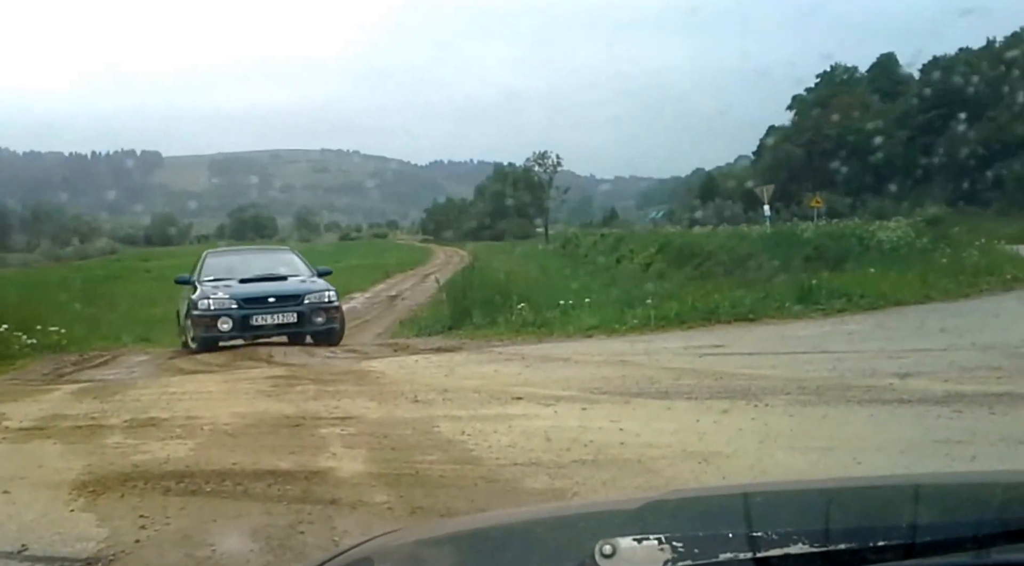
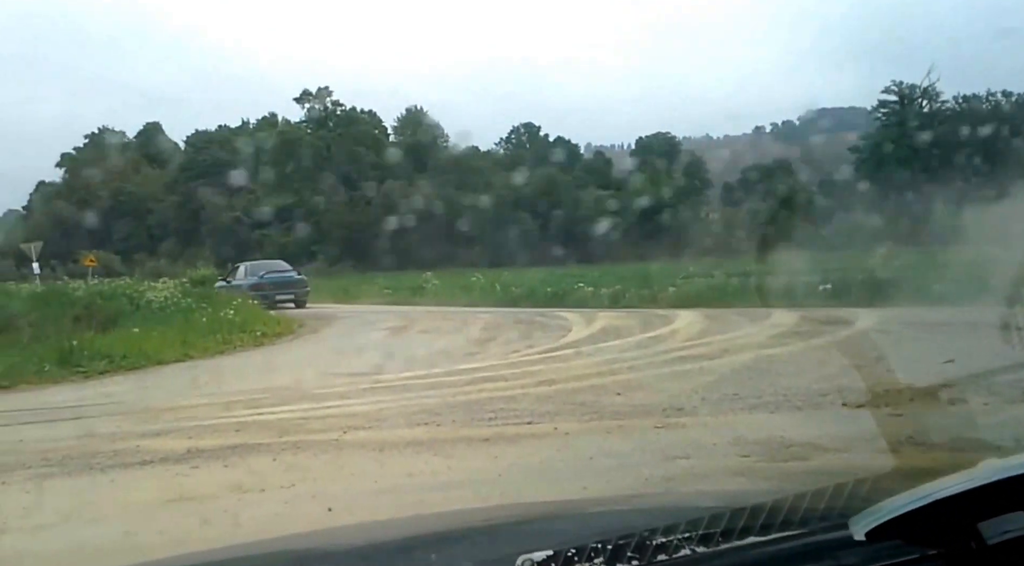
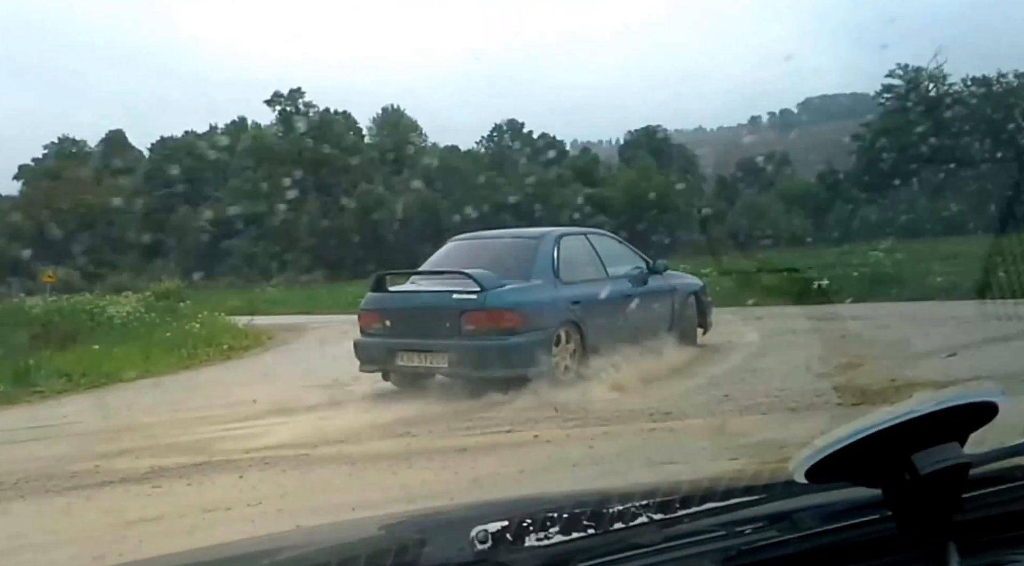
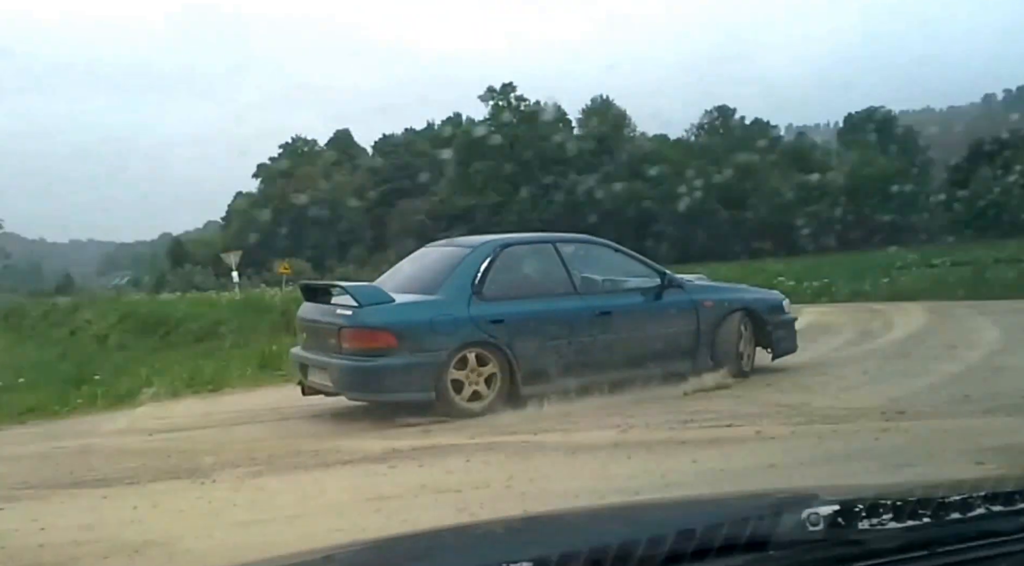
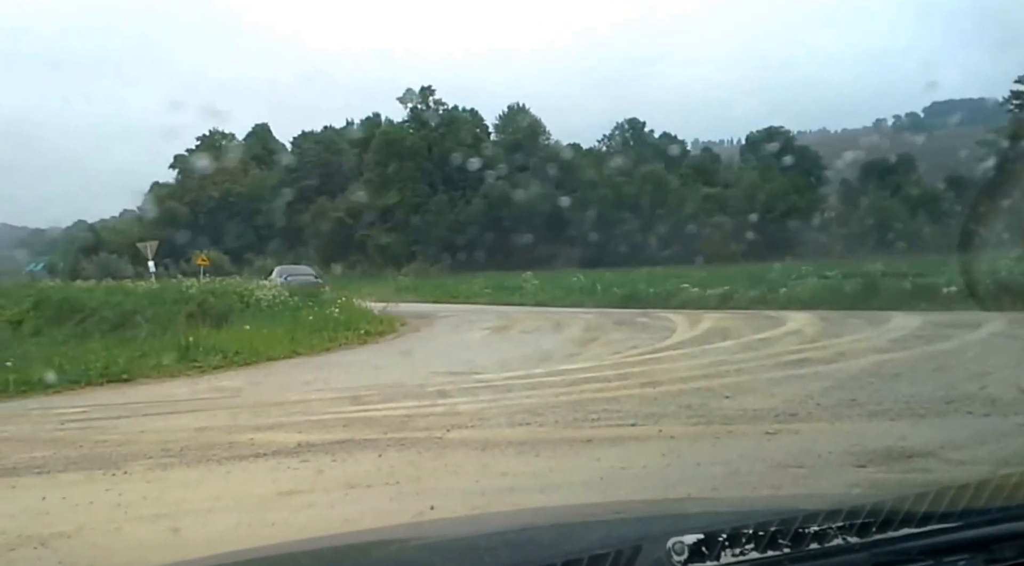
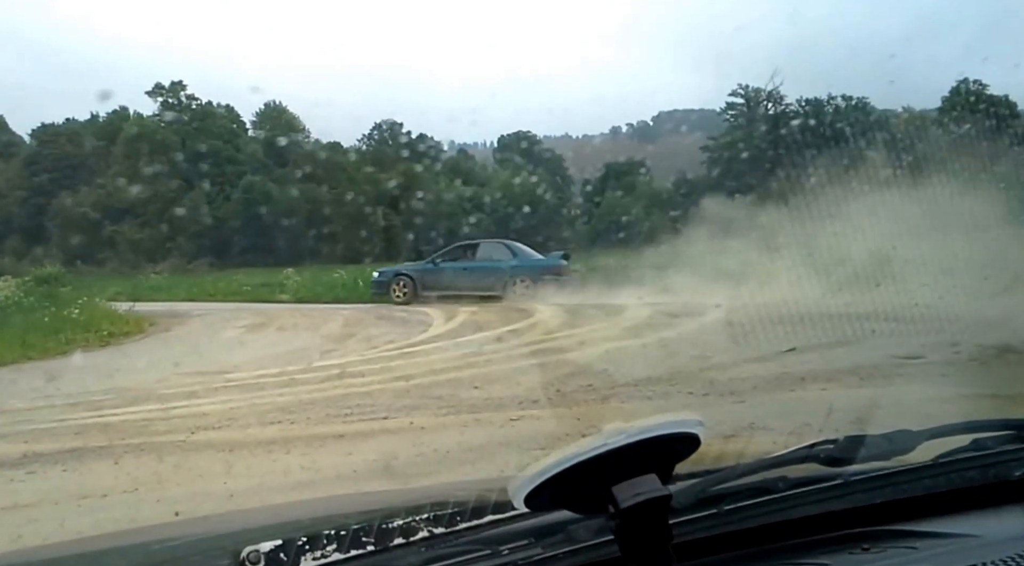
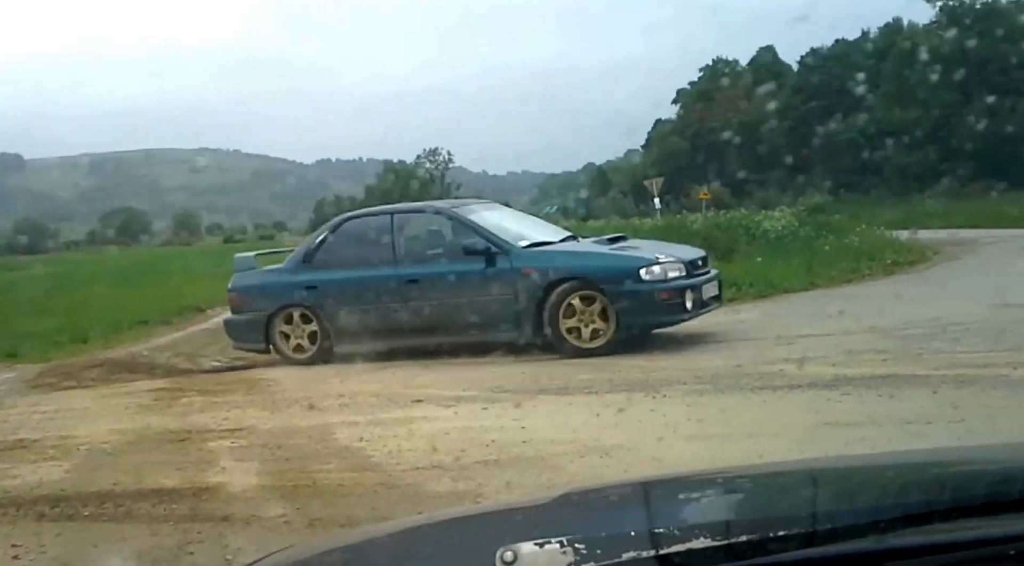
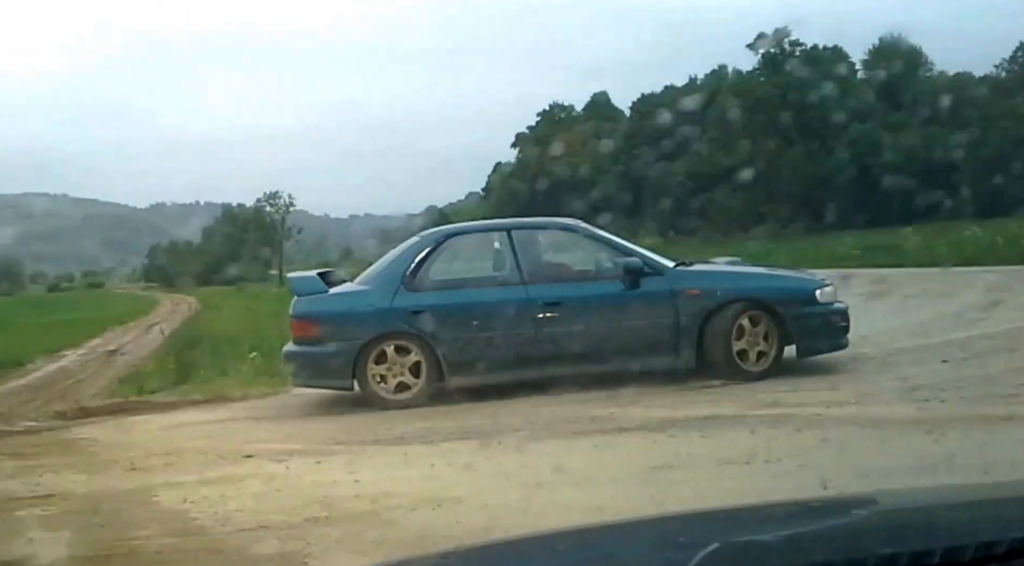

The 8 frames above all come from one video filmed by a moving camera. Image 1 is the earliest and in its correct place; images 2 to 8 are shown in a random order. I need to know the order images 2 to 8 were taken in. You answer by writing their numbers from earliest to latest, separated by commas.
7, 8, 4, 3, 6, 2, 5
